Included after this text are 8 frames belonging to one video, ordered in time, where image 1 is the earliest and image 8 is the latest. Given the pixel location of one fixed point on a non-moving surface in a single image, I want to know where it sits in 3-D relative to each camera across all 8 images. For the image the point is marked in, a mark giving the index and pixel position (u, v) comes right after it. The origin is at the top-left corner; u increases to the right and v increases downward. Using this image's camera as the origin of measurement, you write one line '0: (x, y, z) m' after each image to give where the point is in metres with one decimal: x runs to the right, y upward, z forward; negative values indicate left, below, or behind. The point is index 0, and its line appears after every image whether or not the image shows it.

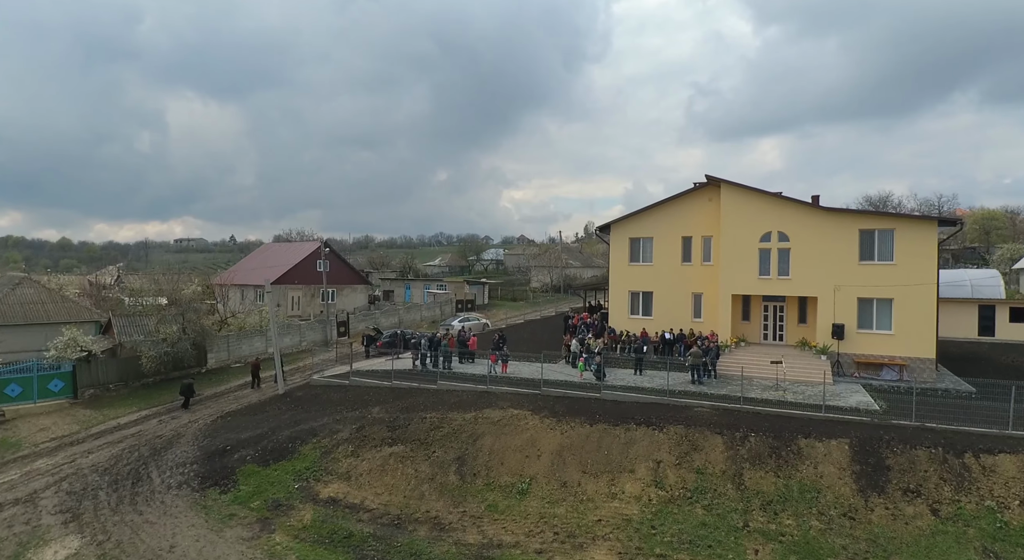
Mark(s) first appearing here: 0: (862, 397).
0: (+10.8, -3.6, +20.0) m
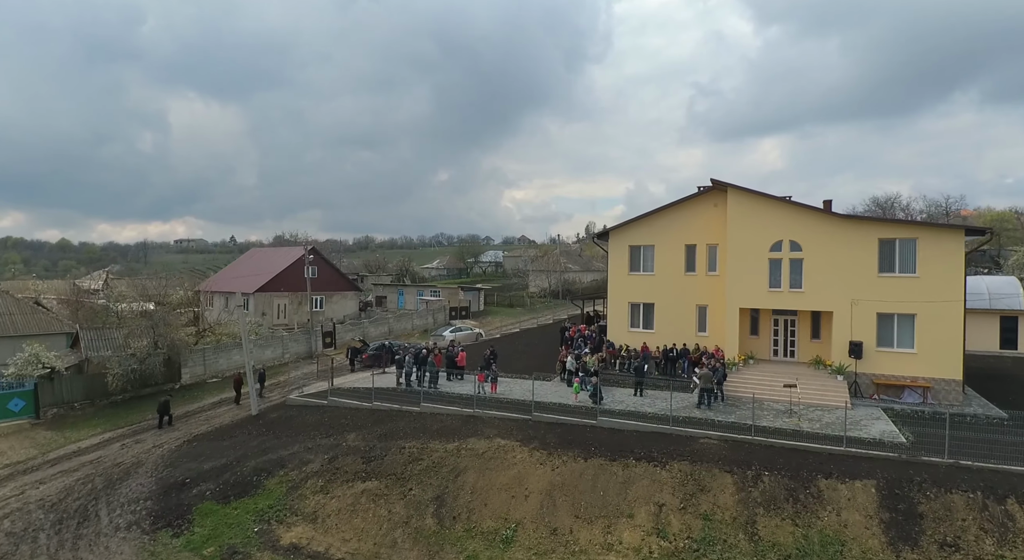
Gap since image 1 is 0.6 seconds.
0: (+10.4, -4.1, +18.1) m
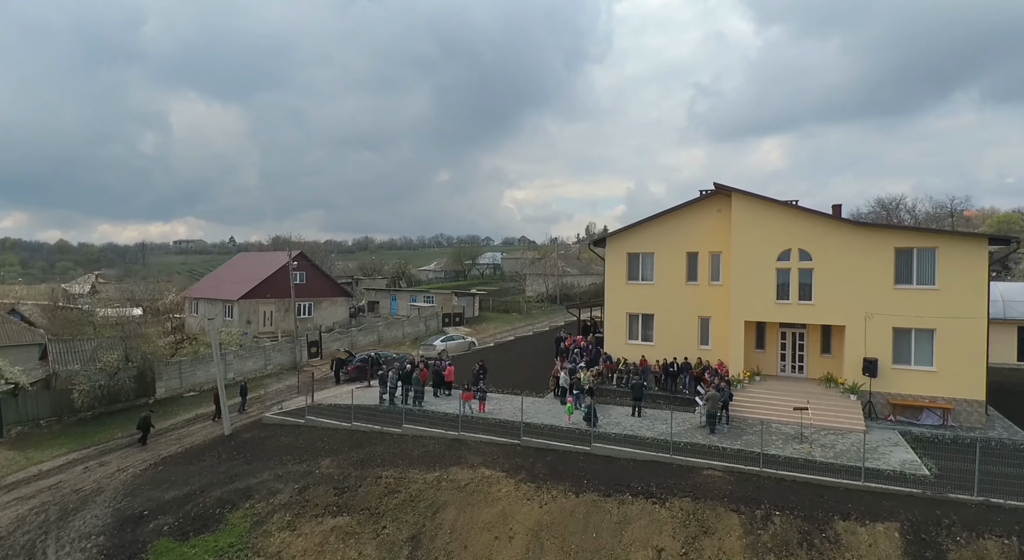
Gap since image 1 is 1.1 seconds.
0: (+10.0, -4.5, +16.6) m
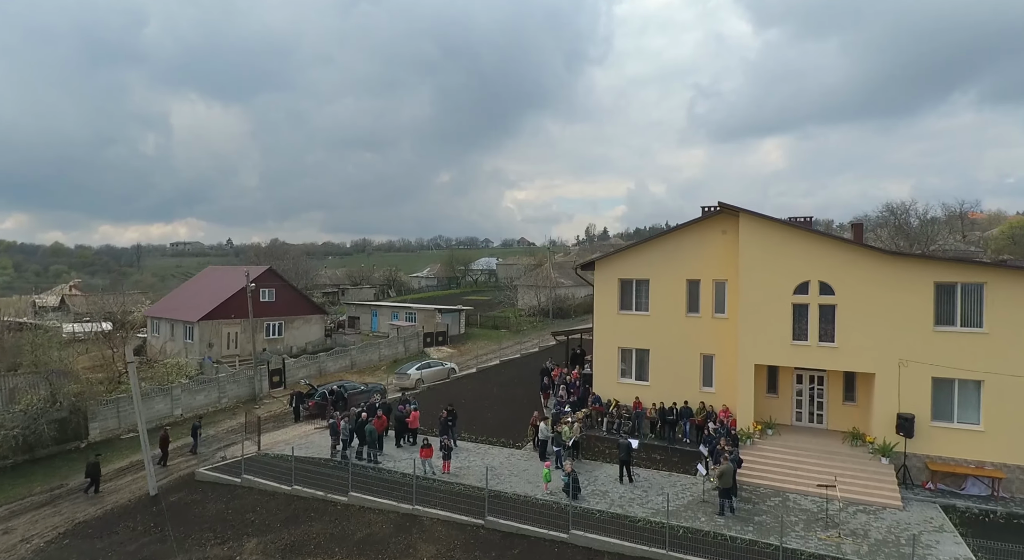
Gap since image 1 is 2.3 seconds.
0: (+9.1, -5.5, +13.3) m
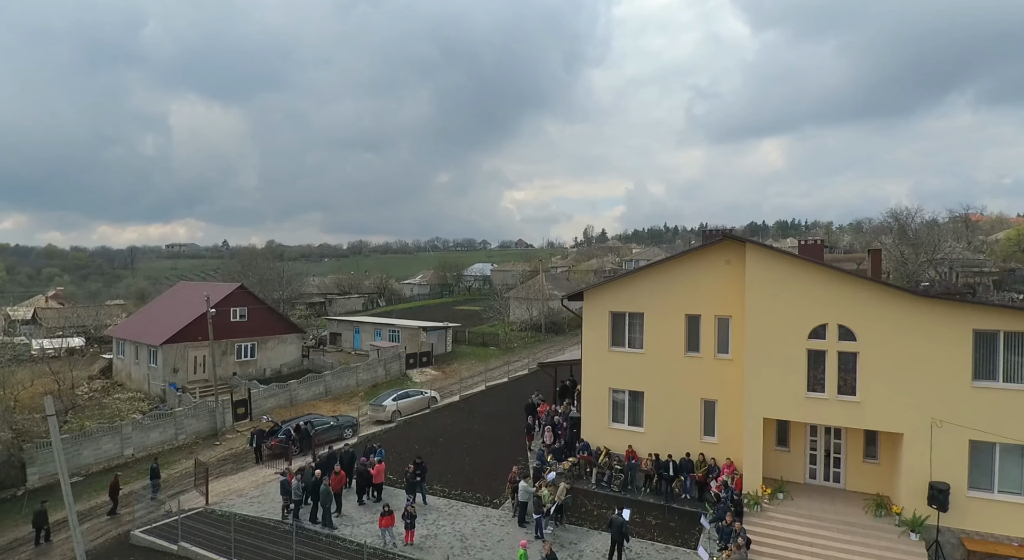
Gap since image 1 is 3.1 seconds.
0: (+8.5, -6.6, +10.9) m
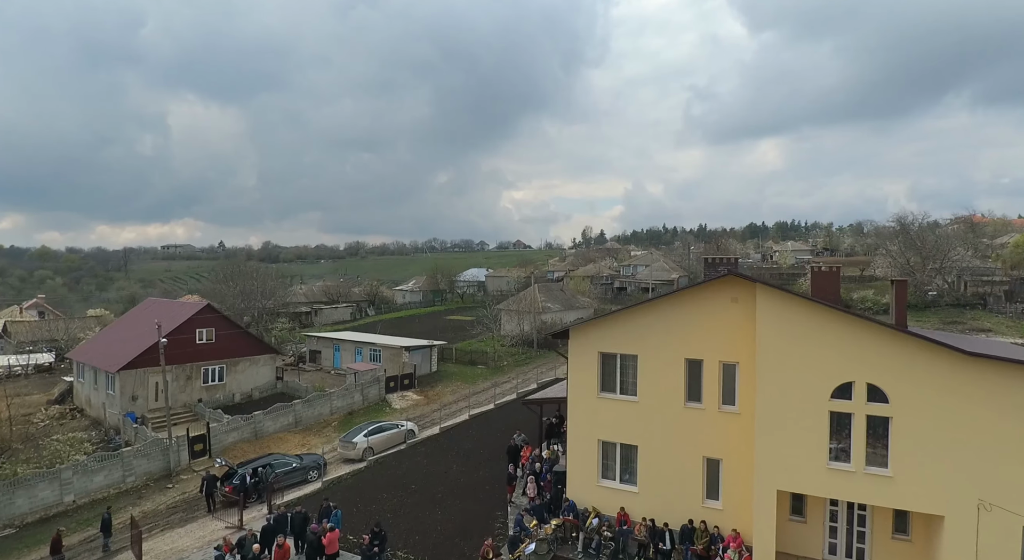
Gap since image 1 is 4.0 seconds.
0: (+7.8, -7.6, +8.3) m
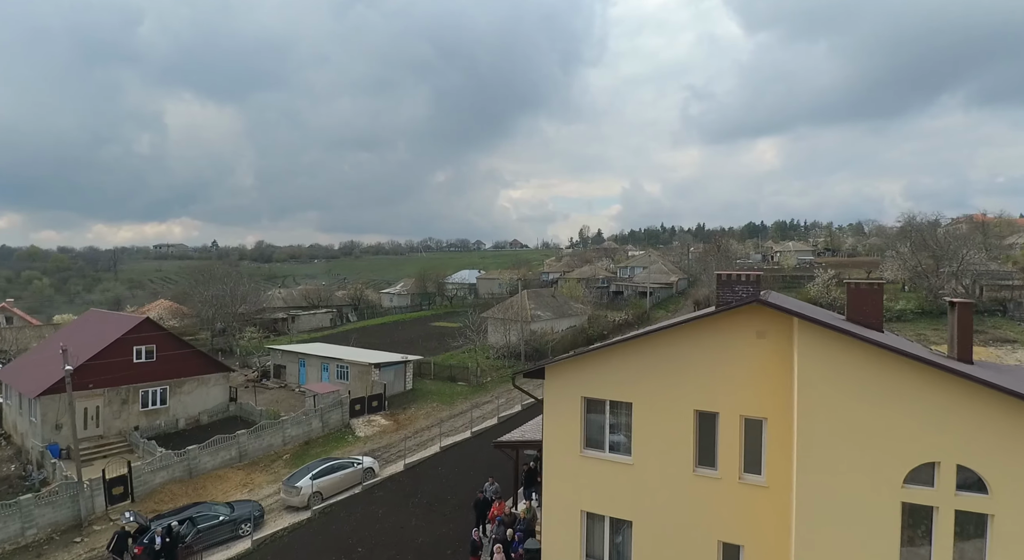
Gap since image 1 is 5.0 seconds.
0: (+6.9, -8.1, +4.3) m
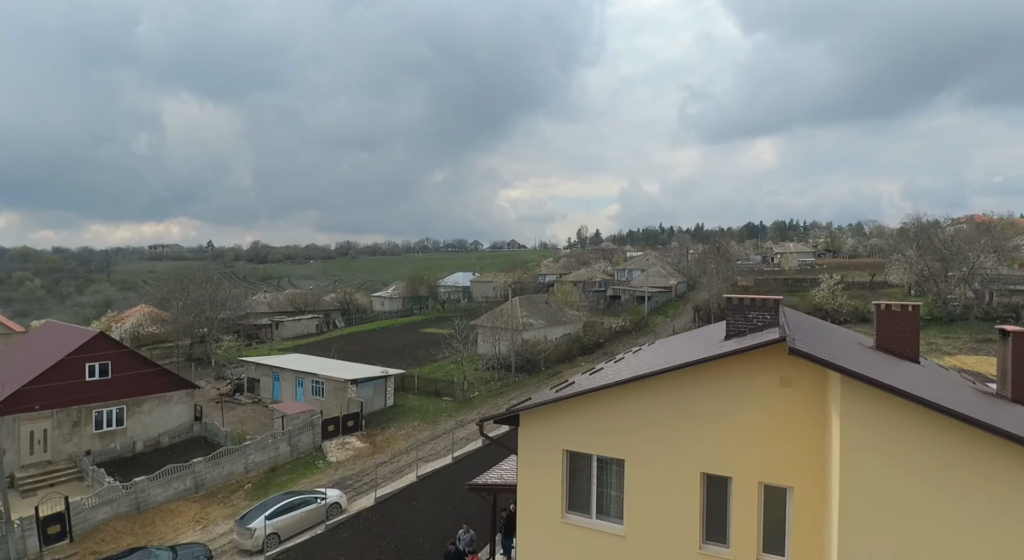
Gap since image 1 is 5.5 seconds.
0: (+6.4, -8.6, +1.8) m
